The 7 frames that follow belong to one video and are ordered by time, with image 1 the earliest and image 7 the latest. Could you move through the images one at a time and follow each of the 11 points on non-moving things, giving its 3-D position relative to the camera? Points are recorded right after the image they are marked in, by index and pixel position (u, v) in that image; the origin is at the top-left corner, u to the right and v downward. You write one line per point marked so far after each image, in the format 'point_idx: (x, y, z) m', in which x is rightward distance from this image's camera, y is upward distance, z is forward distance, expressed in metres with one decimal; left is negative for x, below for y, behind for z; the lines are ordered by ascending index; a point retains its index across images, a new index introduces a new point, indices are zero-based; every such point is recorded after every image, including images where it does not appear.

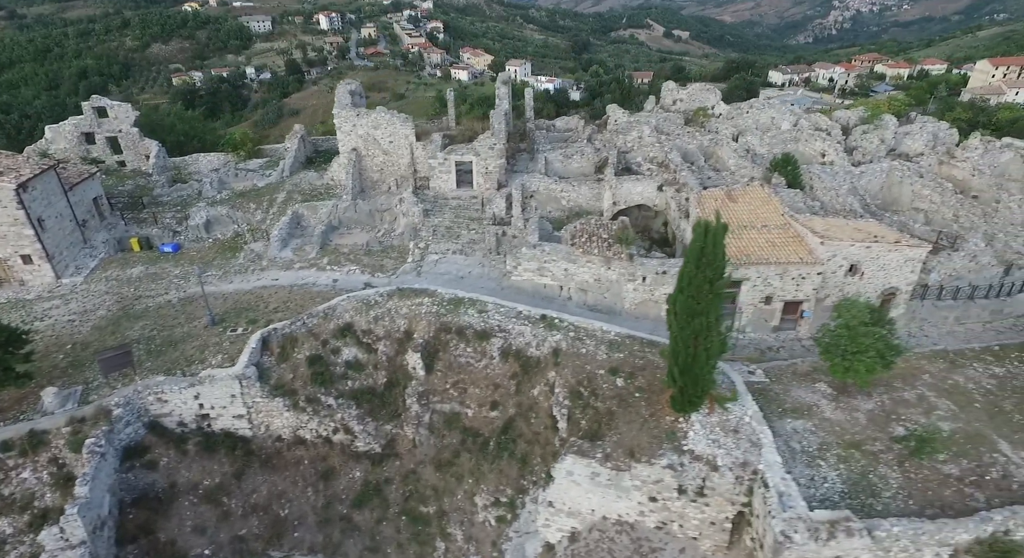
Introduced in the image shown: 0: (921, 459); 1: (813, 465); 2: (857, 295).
0: (+10.2, -4.5, +13.2) m
1: (+7.5, -4.6, +13.1) m
2: (+11.9, -0.5, +18.4) m
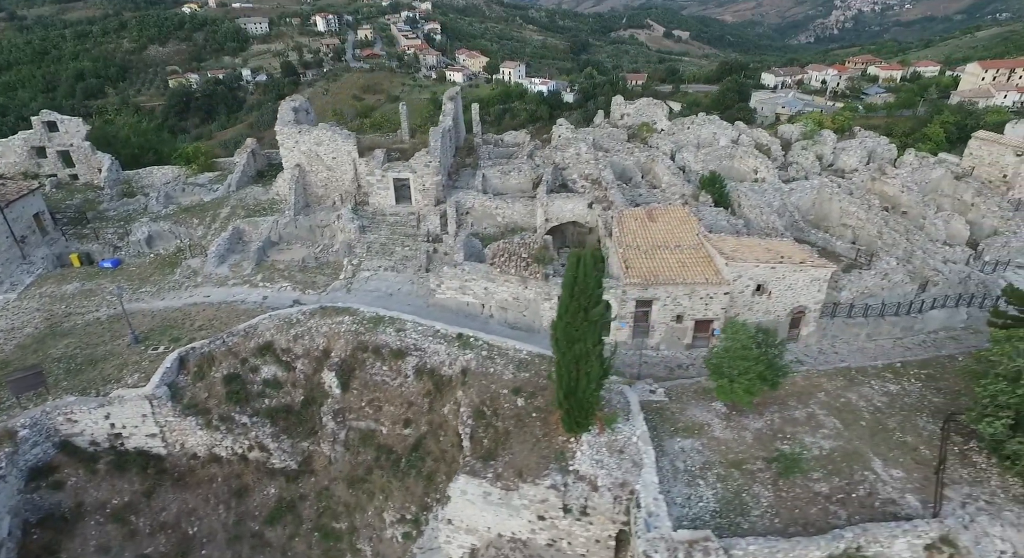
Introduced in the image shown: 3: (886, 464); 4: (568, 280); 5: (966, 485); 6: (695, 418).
0: (+7.4, -5.2, +13.7) m
1: (+4.6, -5.3, +13.6) m
2: (+9.1, -1.2, +18.9) m
3: (+10.0, -5.0, +14.3) m
4: (+1.3, 0.0, +12.5) m
5: (+11.6, -5.3, +13.6) m
6: (+5.4, -4.1, +15.6) m
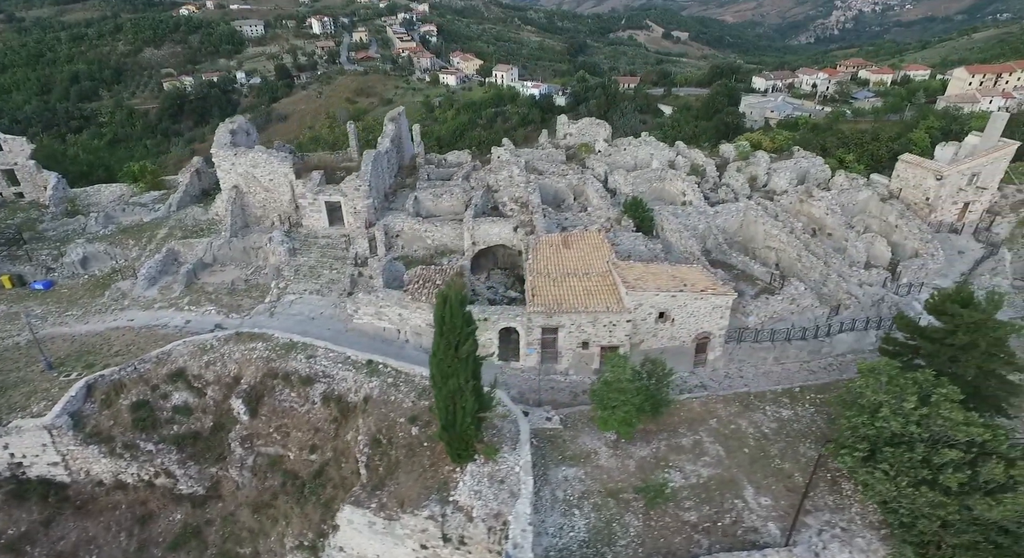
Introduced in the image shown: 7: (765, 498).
0: (+4.2, -6.2, +14.2) m
1: (+1.5, -6.2, +14.1) m
2: (+5.8, -2.2, +19.5) m
3: (+6.9, -5.9, +14.9) m
4: (-1.8, -1.0, +12.9) m
5: (+8.4, -6.2, +14.2) m
6: (+2.2, -5.1, +16.1) m
7: (+6.9, -6.0, +14.6) m
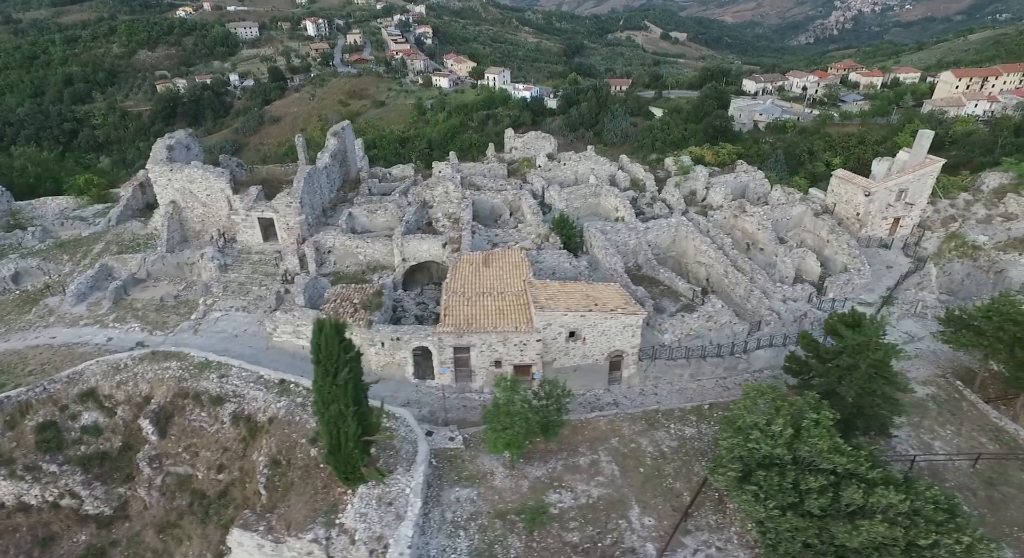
0: (+1.1, -6.9, +14.5) m
1: (-1.6, -6.9, +14.4) m
2: (+2.7, -2.9, +19.8) m
3: (+3.7, -6.6, +15.2) m
4: (-4.9, -1.7, +13.2) m
5: (+5.3, -6.9, +14.6) m
6: (-0.9, -5.8, +16.4) m
7: (+3.8, -6.7, +14.9) m
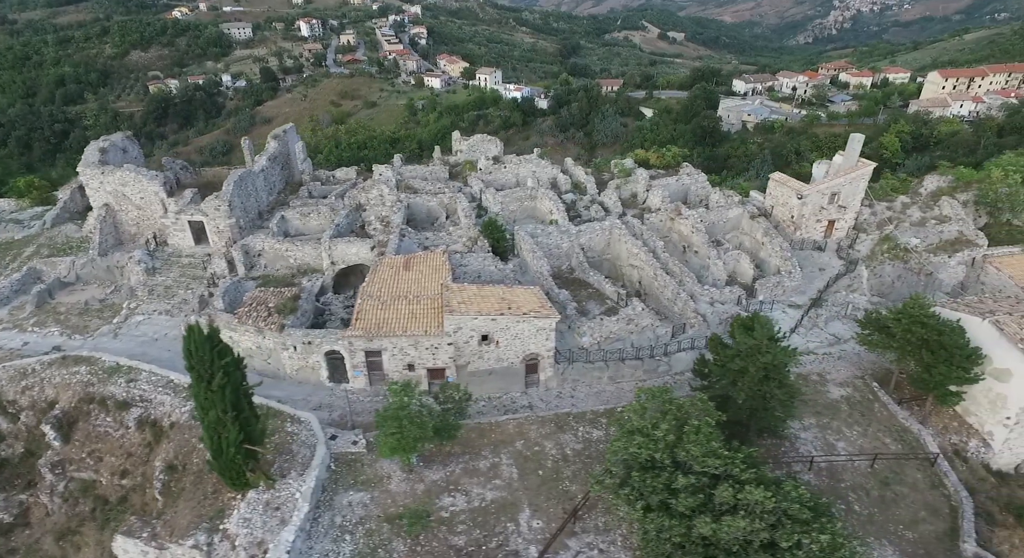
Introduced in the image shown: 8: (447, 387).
0: (-2.0, -7.0, +14.6) m
1: (-4.7, -7.1, +14.4) m
2: (-0.6, -3.0, +19.9) m
3: (+0.6, -6.8, +15.3) m
4: (-8.0, -1.8, +13.1) m
5: (+2.2, -7.1, +14.7) m
6: (-4.1, -5.9, +16.4) m
7: (+0.7, -6.9, +15.0) m
8: (-2.2, -3.6, +17.6) m
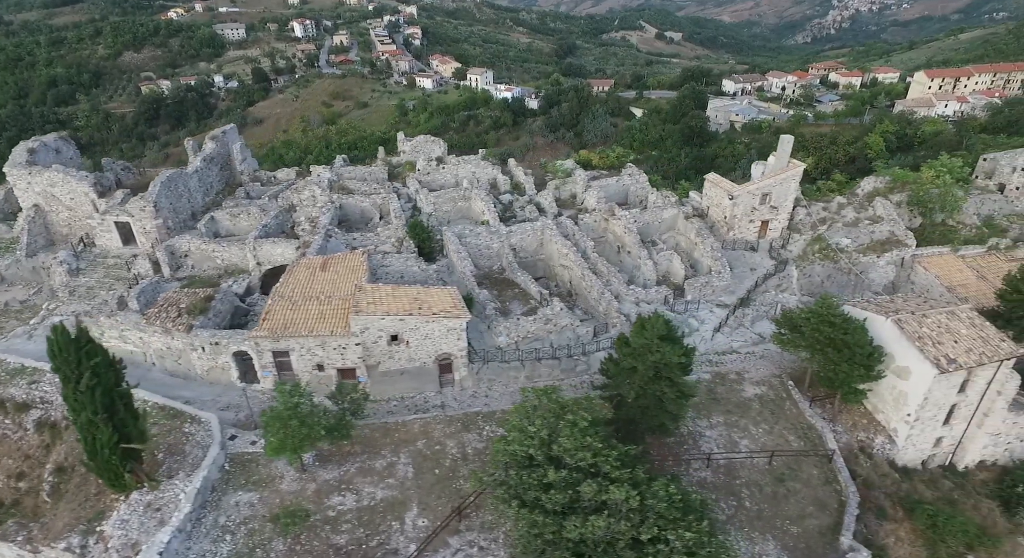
0: (-5.3, -7.0, +14.7) m
1: (-8.0, -7.1, +14.4) m
2: (-3.9, -3.0, +20.0) m
3: (-2.7, -6.8, +15.4) m
4: (-11.3, -1.9, +13.1) m
5: (-1.0, -7.1, +14.8) m
6: (-7.4, -5.9, +16.5) m
7: (-2.6, -6.9, +15.2) m
8: (-5.5, -3.6, +17.7) m
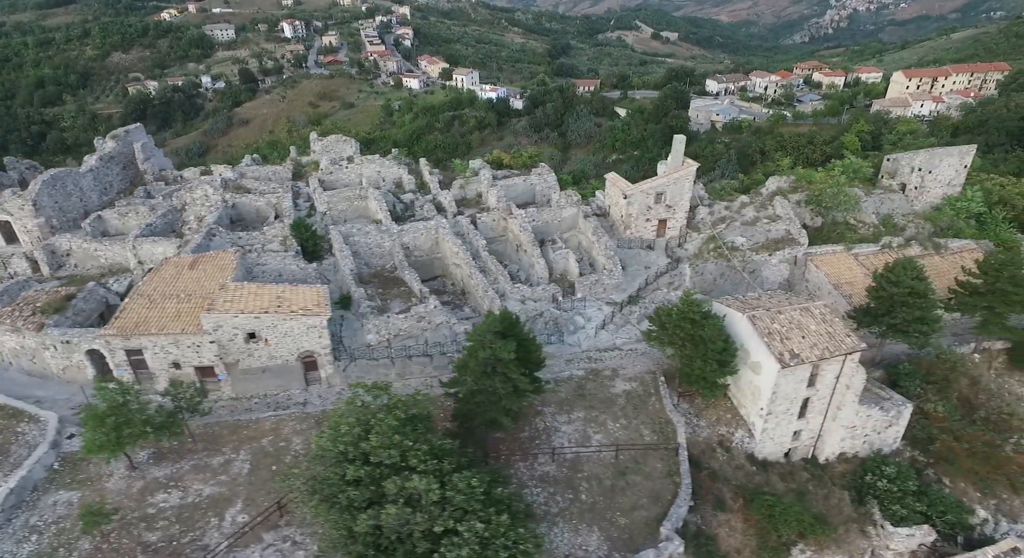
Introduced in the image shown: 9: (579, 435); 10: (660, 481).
0: (-10.5, -6.9, +14.7) m
1: (-13.1, -7.0, +14.4) m
2: (-9.2, -3.0, +20.1) m
3: (-7.8, -6.7, +15.5) m
4: (-16.4, -1.8, +13.0) m
5: (-6.2, -7.0, +14.9) m
6: (-12.6, -5.9, +16.4) m
7: (-7.7, -6.8, +15.2) m
8: (-10.8, -3.5, +17.7) m
9: (+2.5, -5.7, +19.6) m
10: (+5.0, -6.9, +18.0) m
